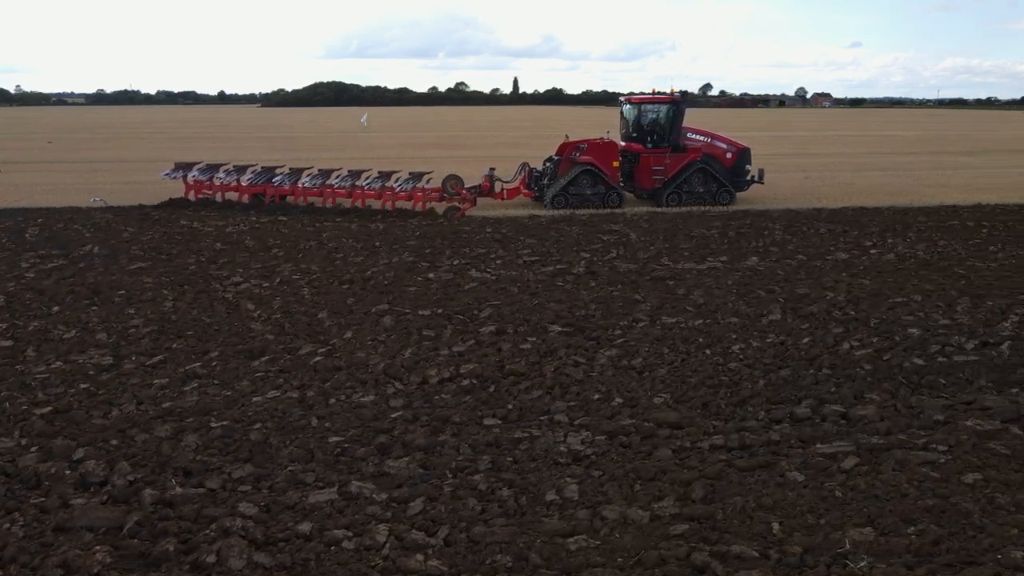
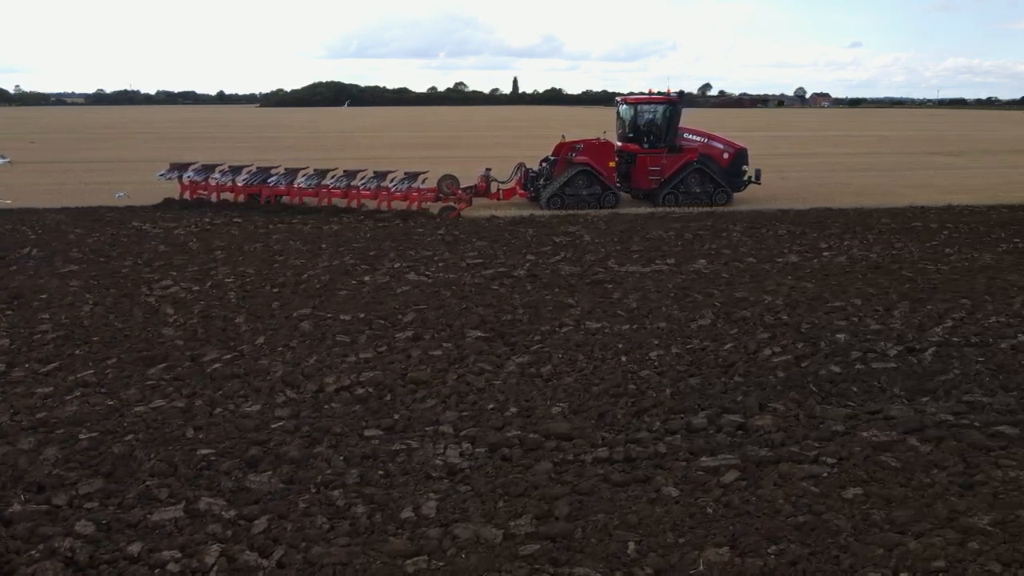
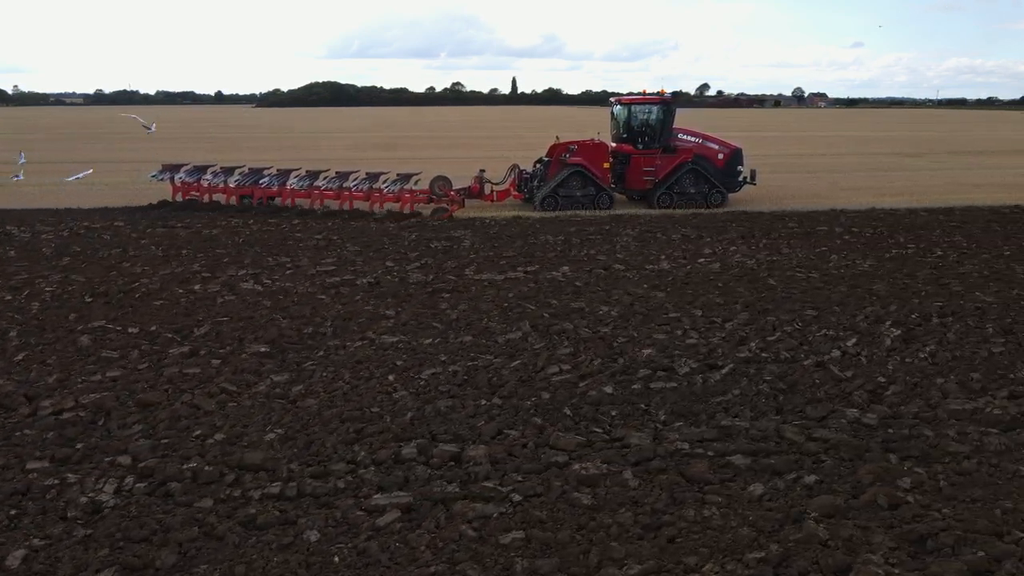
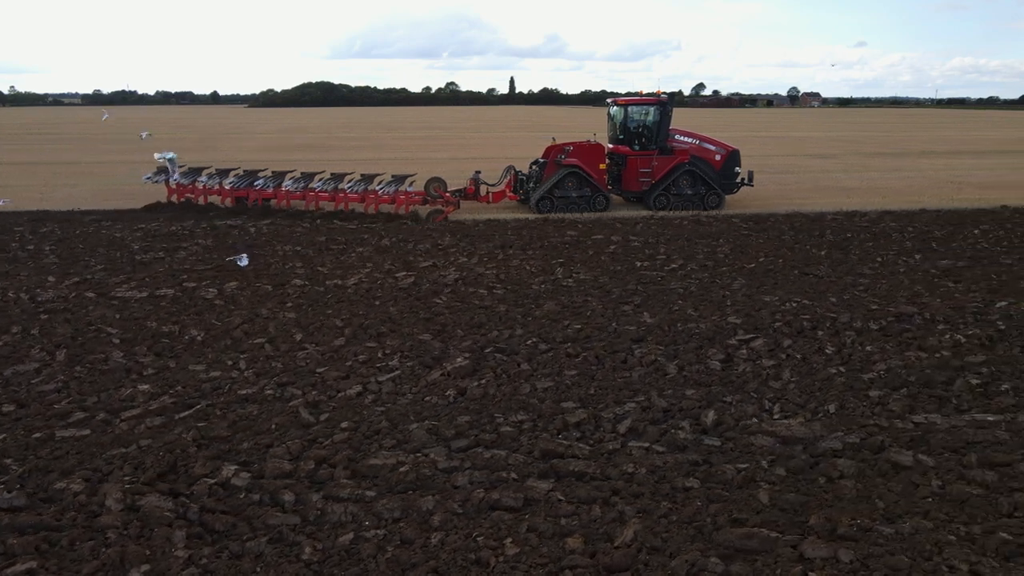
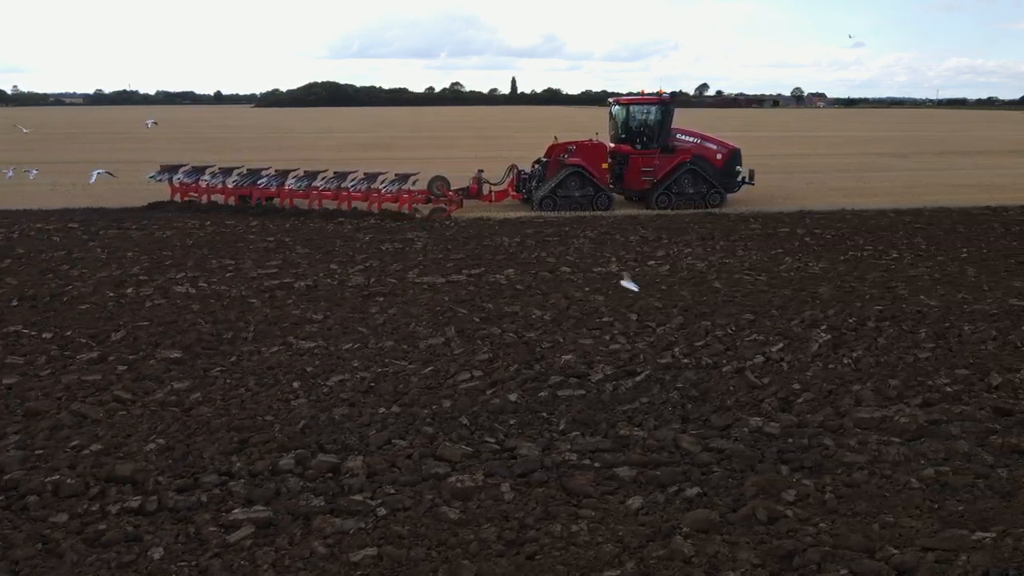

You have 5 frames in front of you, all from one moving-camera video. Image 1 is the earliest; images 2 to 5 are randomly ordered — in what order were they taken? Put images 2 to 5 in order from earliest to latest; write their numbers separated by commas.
2, 3, 5, 4
